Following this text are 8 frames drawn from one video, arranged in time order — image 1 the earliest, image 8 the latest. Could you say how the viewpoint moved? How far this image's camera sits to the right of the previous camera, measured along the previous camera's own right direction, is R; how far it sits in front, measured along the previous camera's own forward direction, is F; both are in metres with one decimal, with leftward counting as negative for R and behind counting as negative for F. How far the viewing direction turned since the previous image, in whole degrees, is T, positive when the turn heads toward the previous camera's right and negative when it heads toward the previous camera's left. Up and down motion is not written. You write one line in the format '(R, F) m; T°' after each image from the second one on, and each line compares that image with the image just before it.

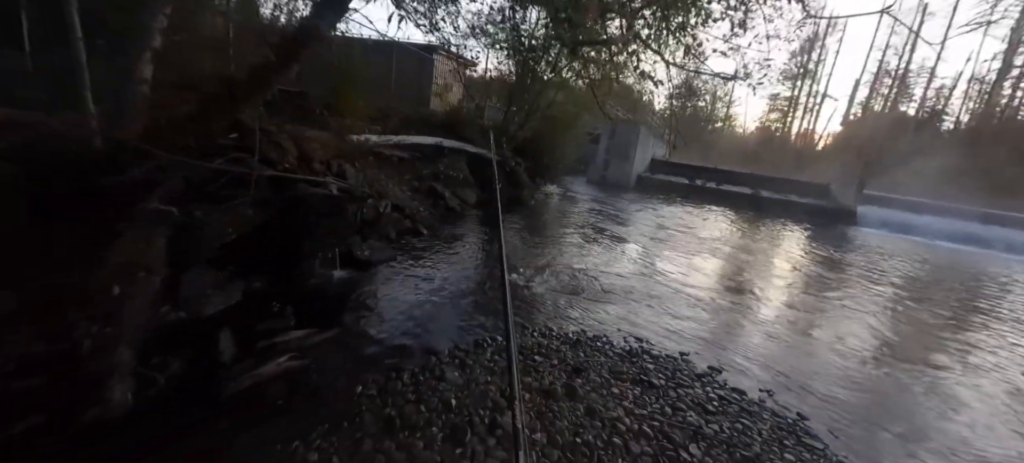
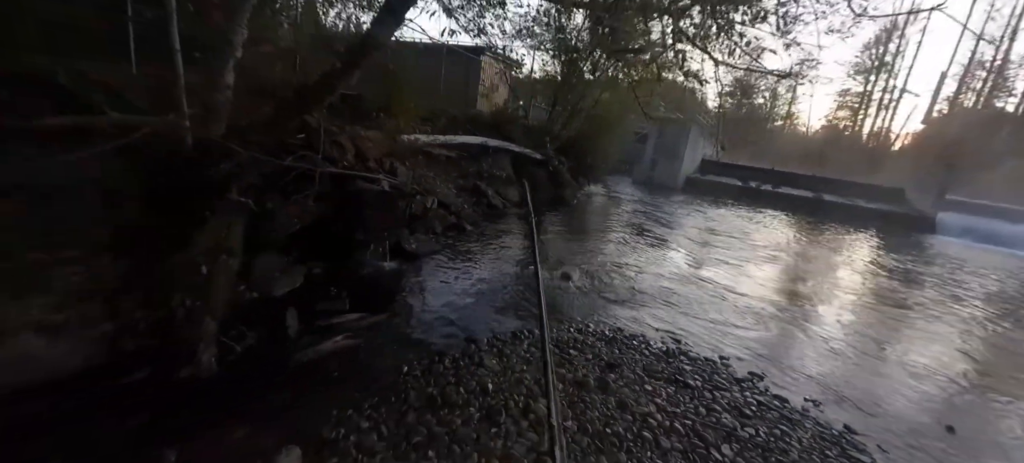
(+0.1, -0.2) m; -6°
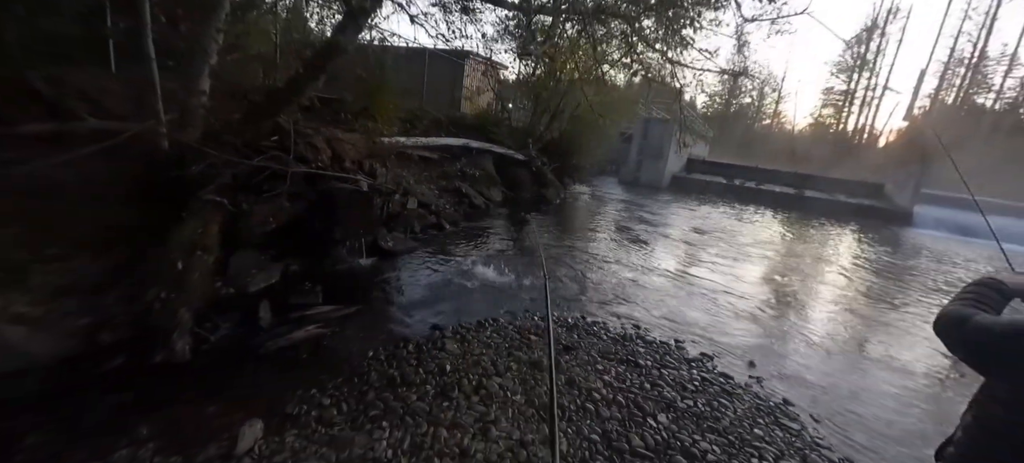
(+0.4, -0.3) m; +1°
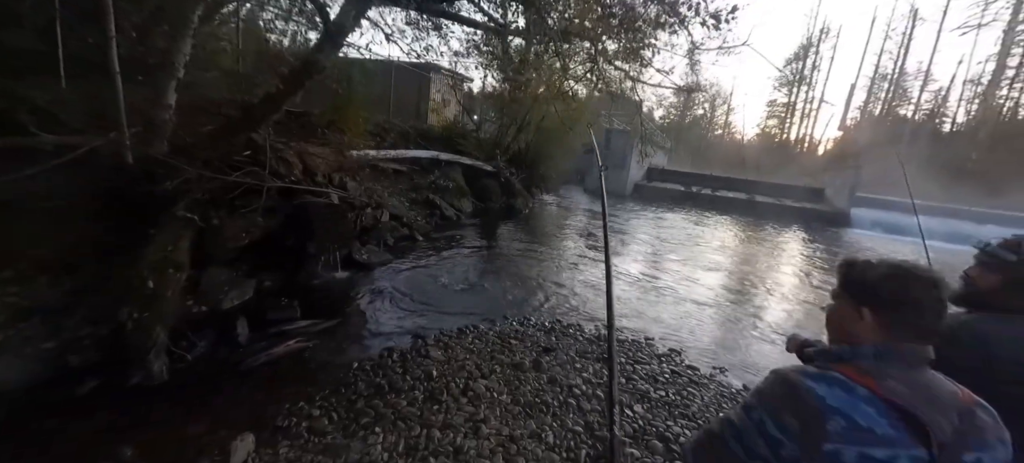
(-0.1, -0.2) m; +5°
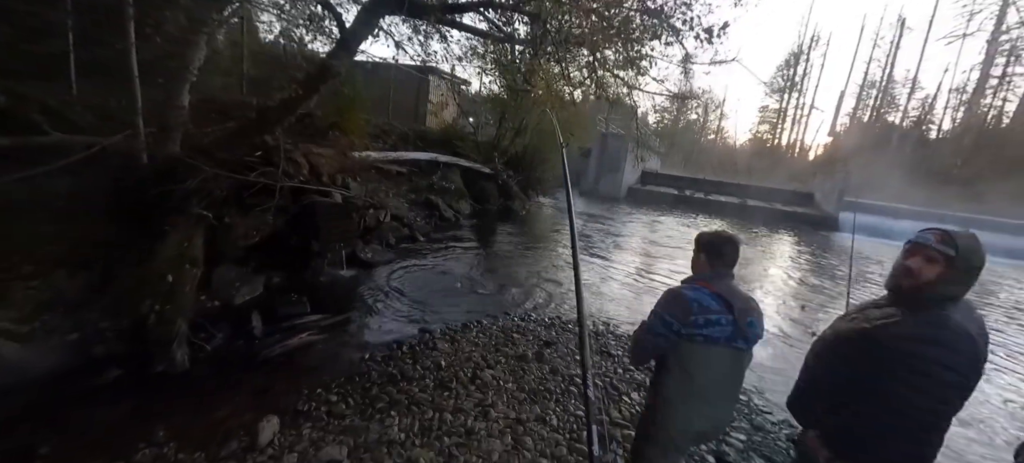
(-0.1, -0.2) m; +1°
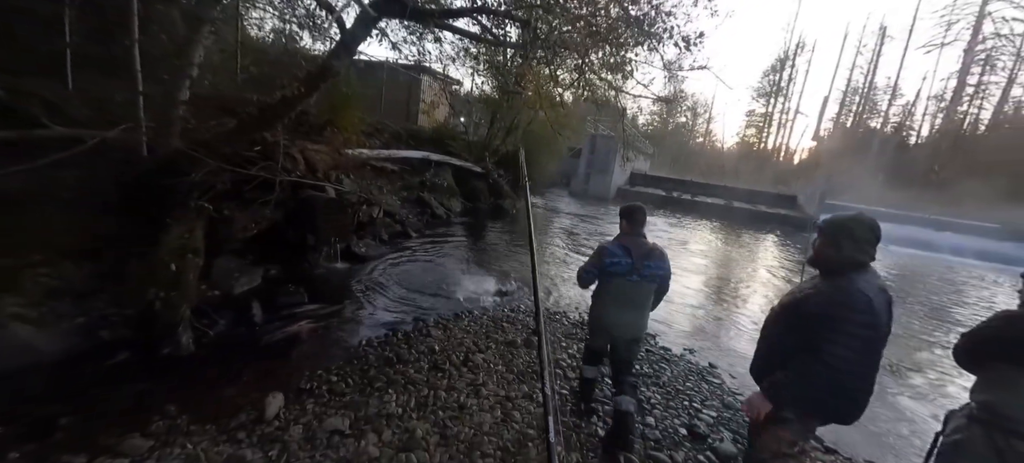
(0.0, -0.3) m; +1°
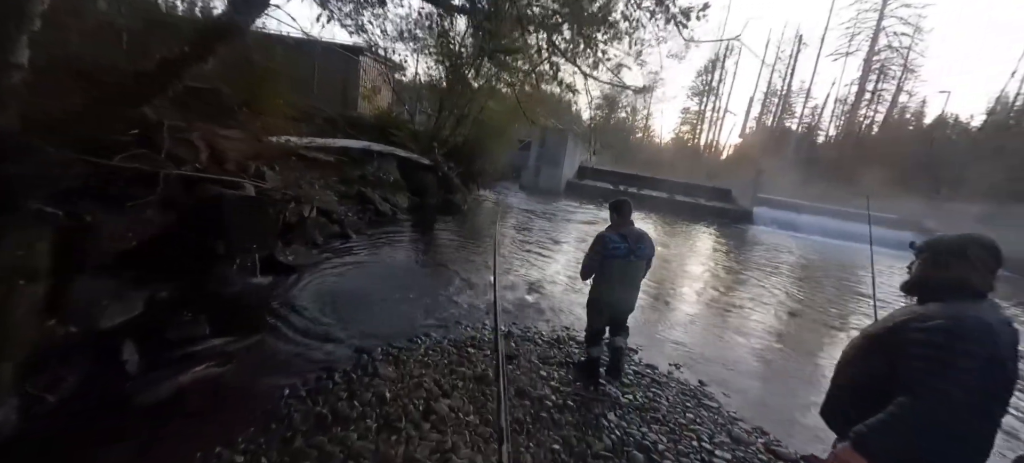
(-0.2, +0.9) m; +8°
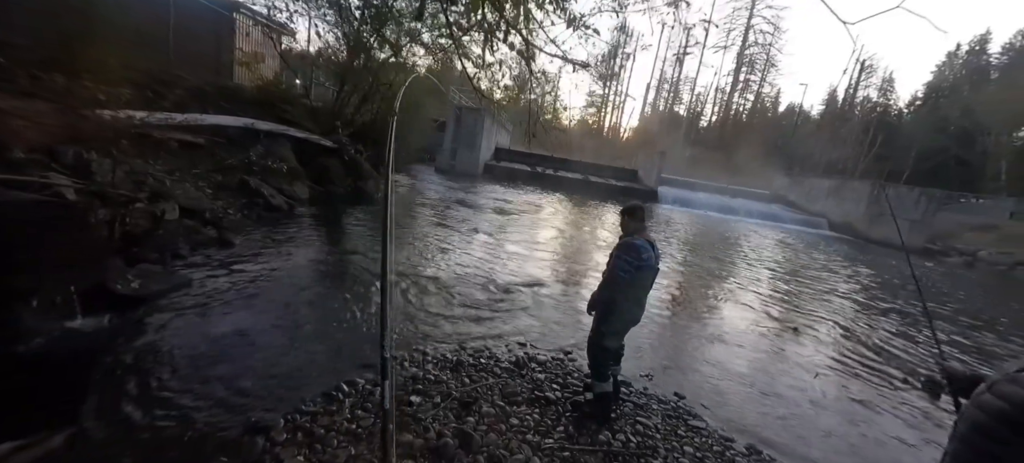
(-0.3, +1.0) m; +12°
